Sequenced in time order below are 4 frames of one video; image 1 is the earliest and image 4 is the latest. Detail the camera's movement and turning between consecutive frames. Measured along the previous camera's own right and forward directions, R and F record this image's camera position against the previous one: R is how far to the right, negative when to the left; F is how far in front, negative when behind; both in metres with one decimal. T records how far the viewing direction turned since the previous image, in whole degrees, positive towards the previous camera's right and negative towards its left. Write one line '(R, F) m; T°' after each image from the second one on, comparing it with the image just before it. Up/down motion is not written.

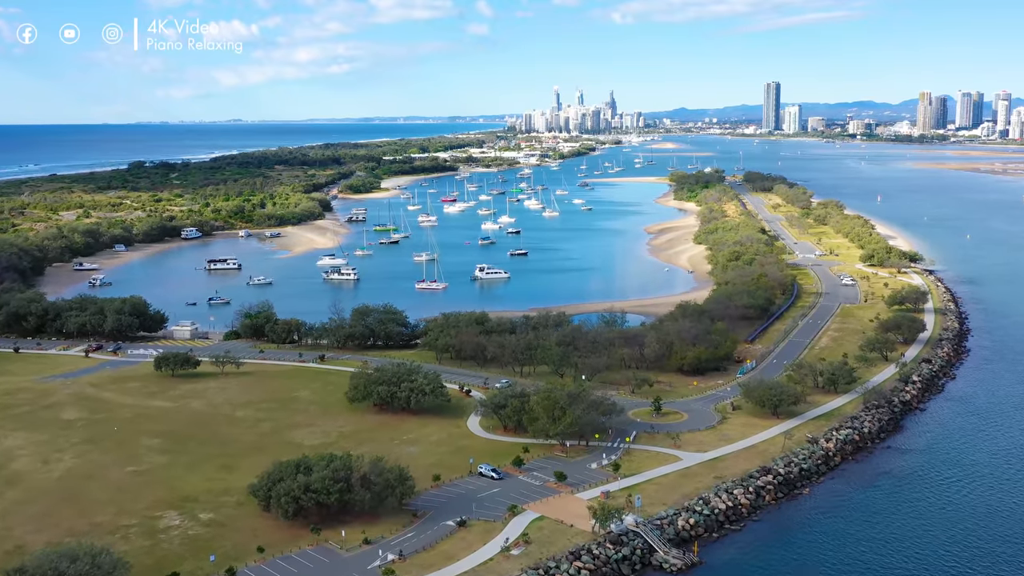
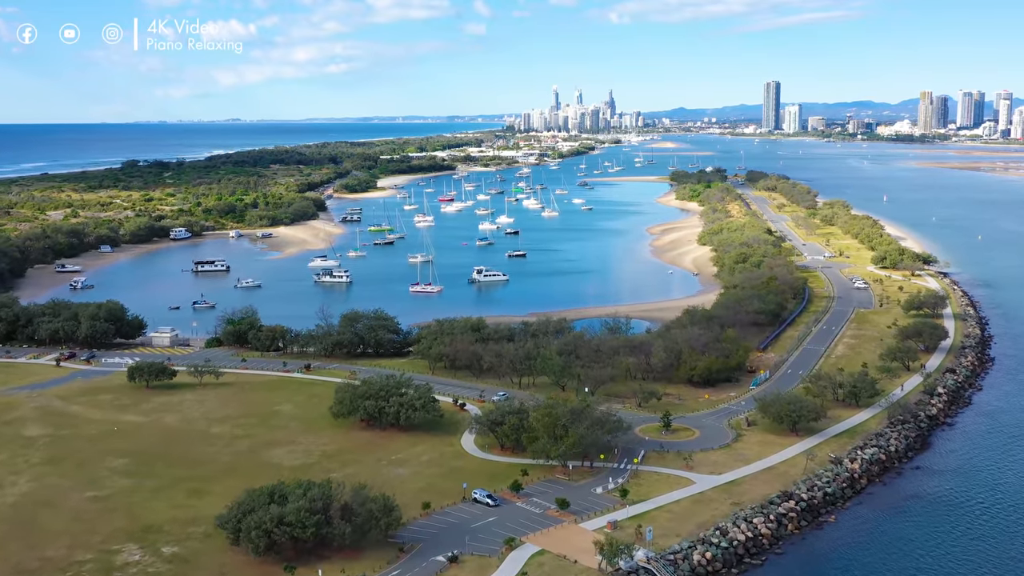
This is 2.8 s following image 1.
(0.0, +2.4) m; 0°
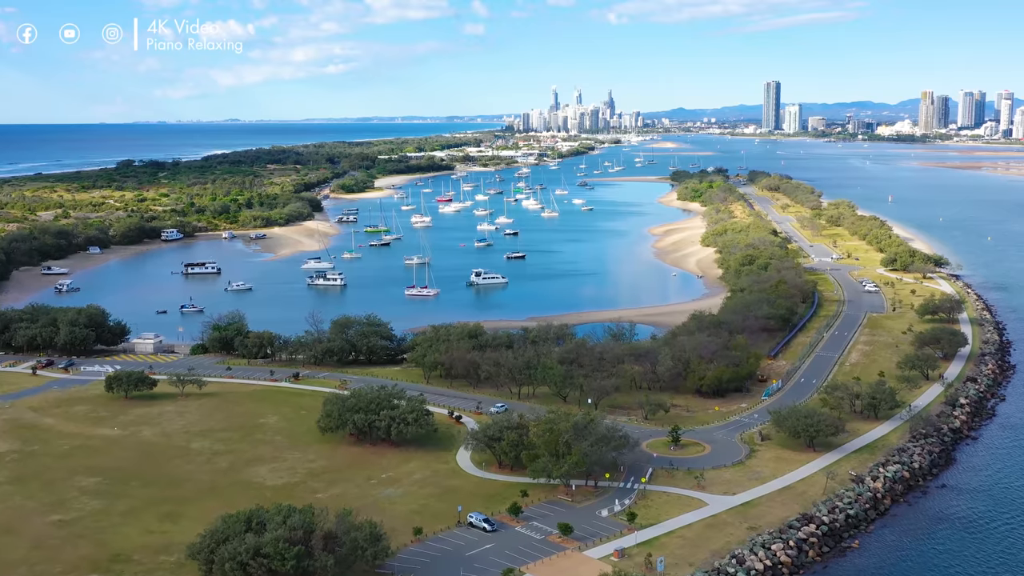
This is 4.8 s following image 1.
(0.0, +1.8) m; 0°
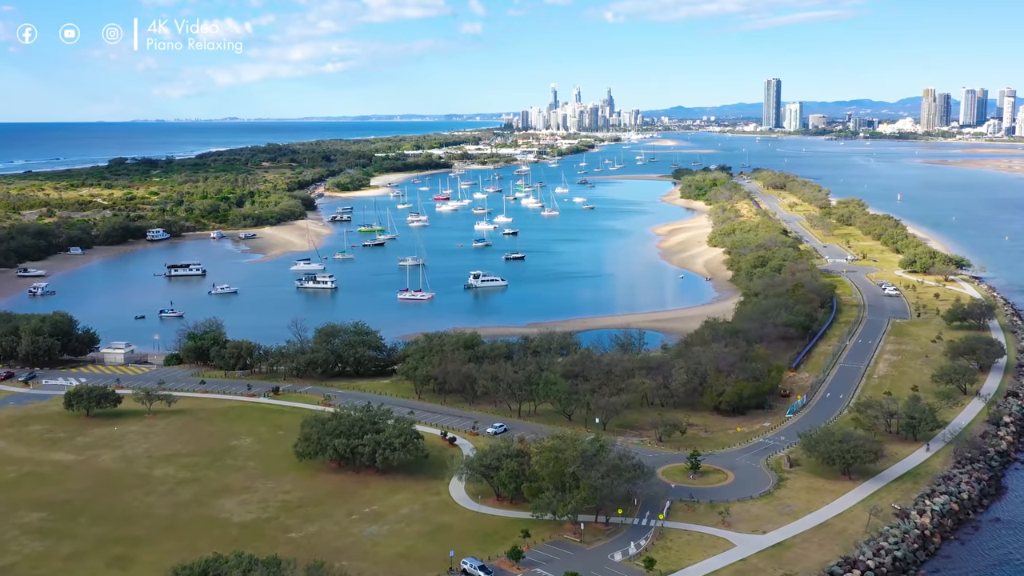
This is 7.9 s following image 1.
(0.0, +3.0) m; 0°
